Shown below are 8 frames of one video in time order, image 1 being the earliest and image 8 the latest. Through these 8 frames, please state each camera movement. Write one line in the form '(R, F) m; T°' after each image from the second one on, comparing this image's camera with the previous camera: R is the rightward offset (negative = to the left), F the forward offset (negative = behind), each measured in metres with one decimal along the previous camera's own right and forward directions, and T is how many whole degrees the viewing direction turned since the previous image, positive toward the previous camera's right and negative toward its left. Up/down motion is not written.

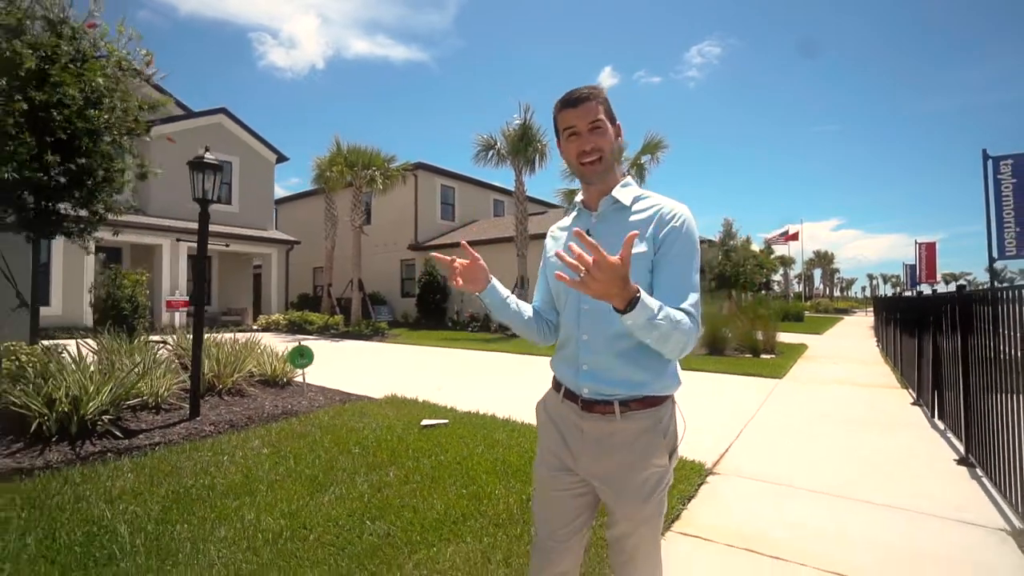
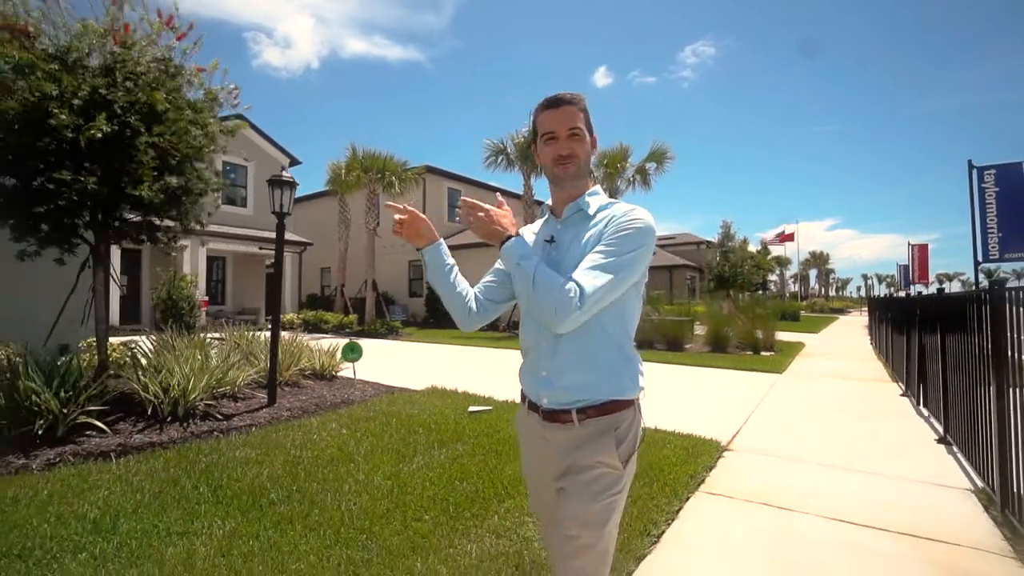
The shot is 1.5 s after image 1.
(-0.4, -0.7) m; 0°
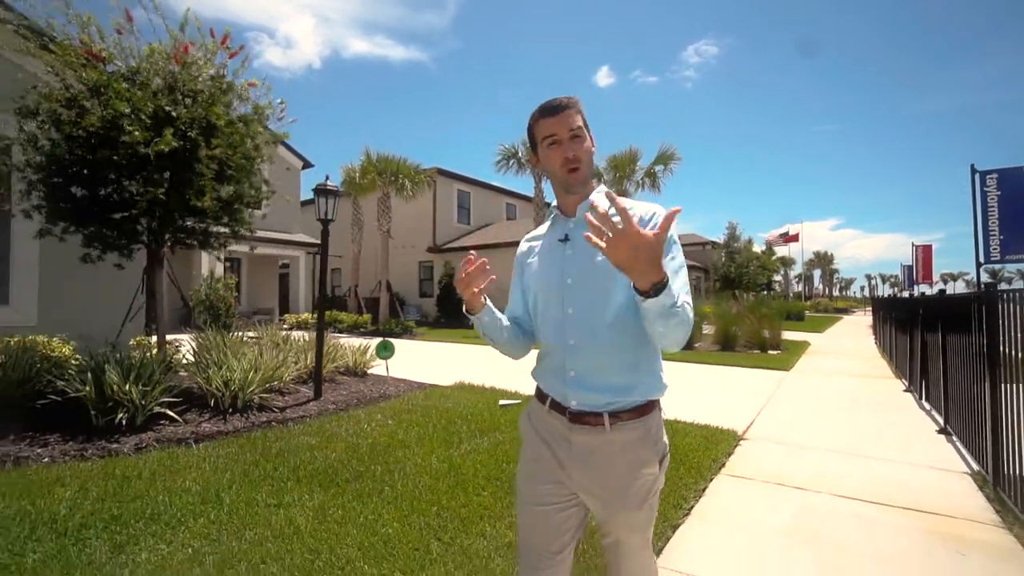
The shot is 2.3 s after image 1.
(-0.3, -0.4) m; 0°
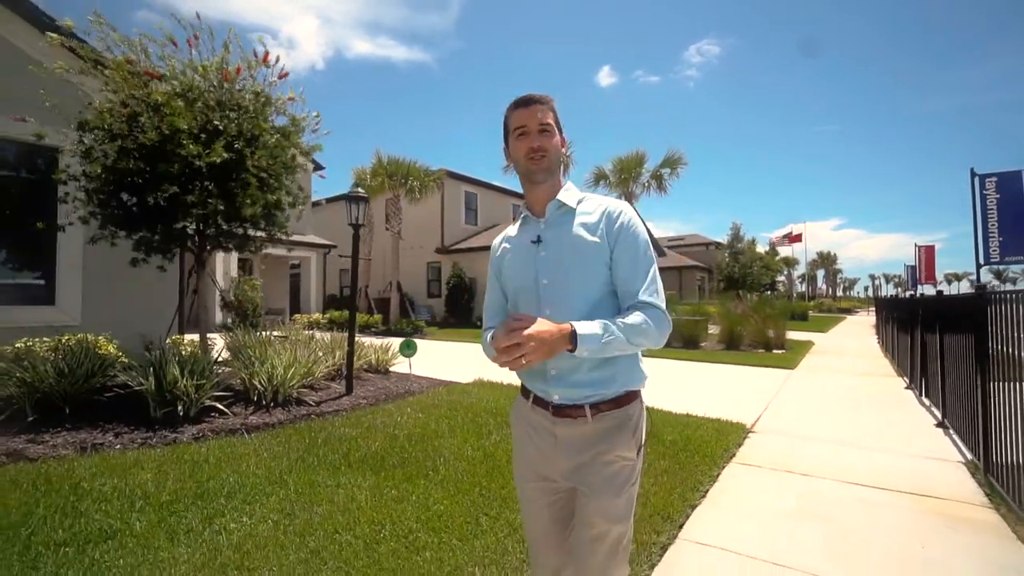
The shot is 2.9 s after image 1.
(-0.2, -0.4) m; 0°
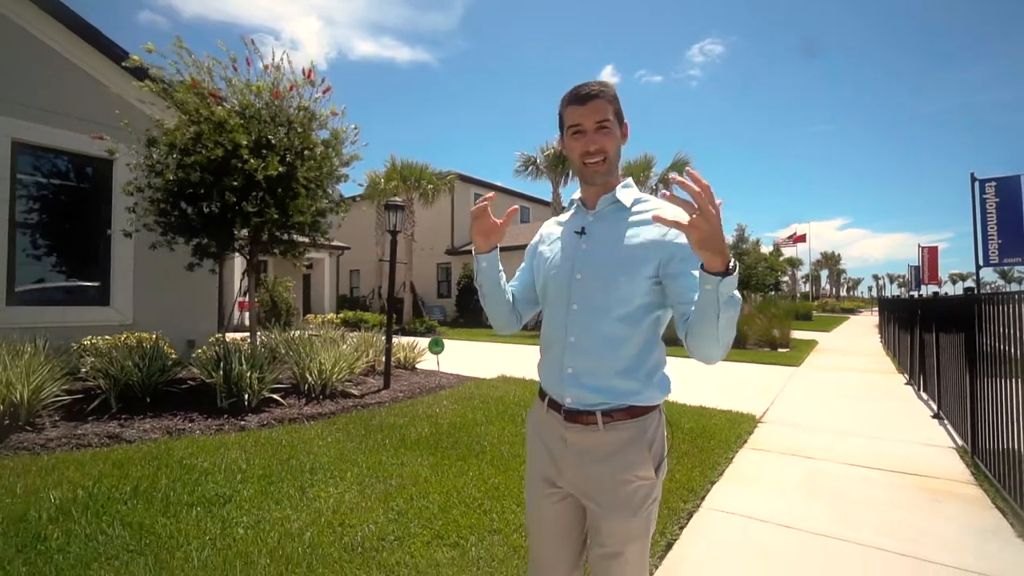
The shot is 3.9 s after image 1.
(-0.3, -0.5) m; 0°
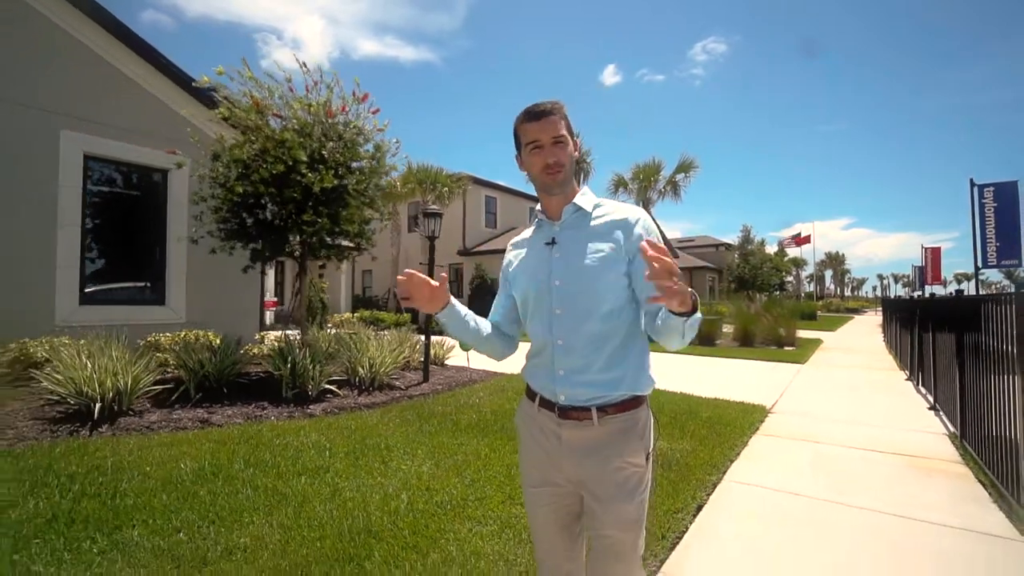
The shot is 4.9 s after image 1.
(-0.3, -0.6) m; 0°
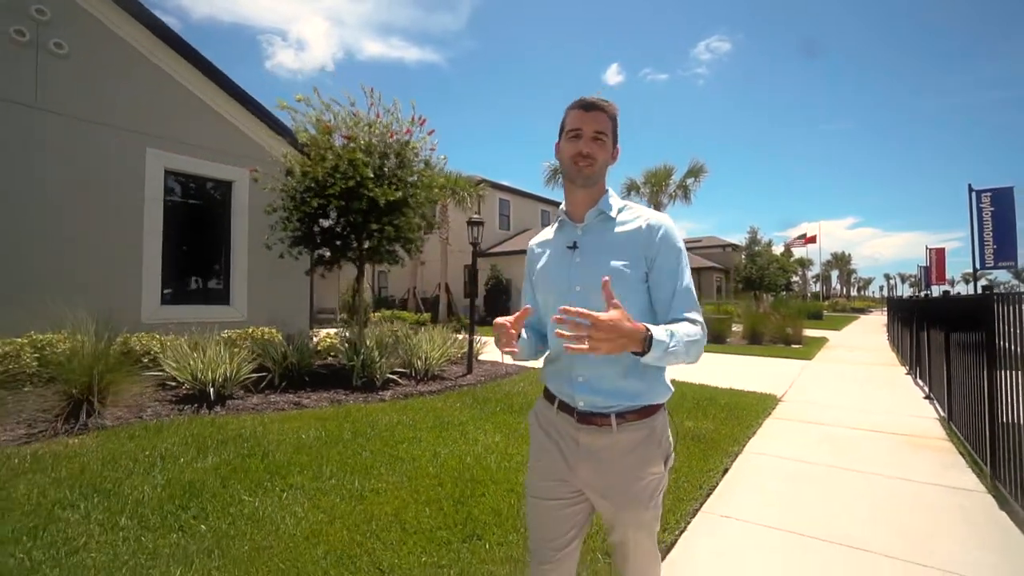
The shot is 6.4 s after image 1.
(-0.4, -0.8) m; 0°
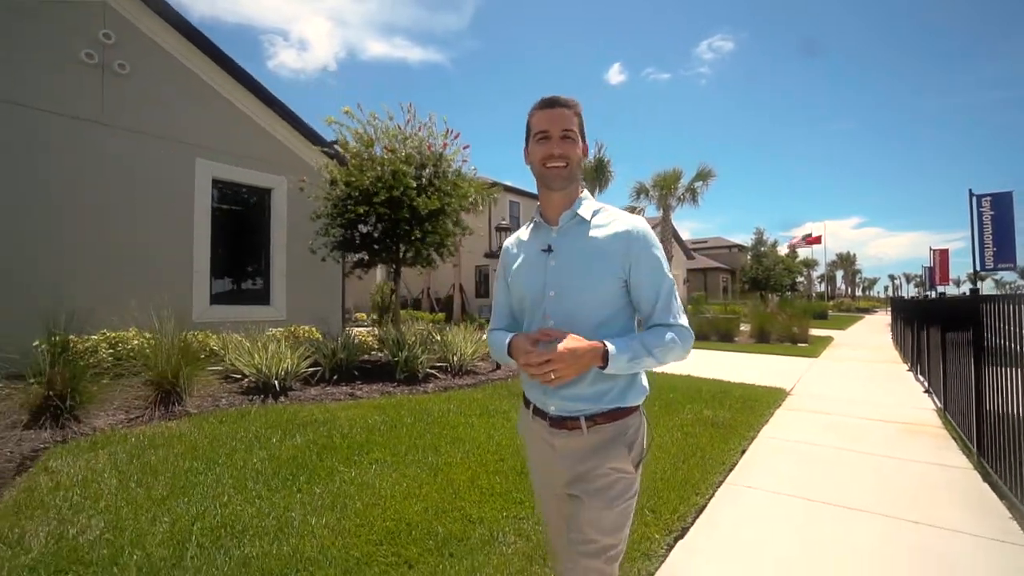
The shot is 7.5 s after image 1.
(-0.3, -0.6) m; 0°
